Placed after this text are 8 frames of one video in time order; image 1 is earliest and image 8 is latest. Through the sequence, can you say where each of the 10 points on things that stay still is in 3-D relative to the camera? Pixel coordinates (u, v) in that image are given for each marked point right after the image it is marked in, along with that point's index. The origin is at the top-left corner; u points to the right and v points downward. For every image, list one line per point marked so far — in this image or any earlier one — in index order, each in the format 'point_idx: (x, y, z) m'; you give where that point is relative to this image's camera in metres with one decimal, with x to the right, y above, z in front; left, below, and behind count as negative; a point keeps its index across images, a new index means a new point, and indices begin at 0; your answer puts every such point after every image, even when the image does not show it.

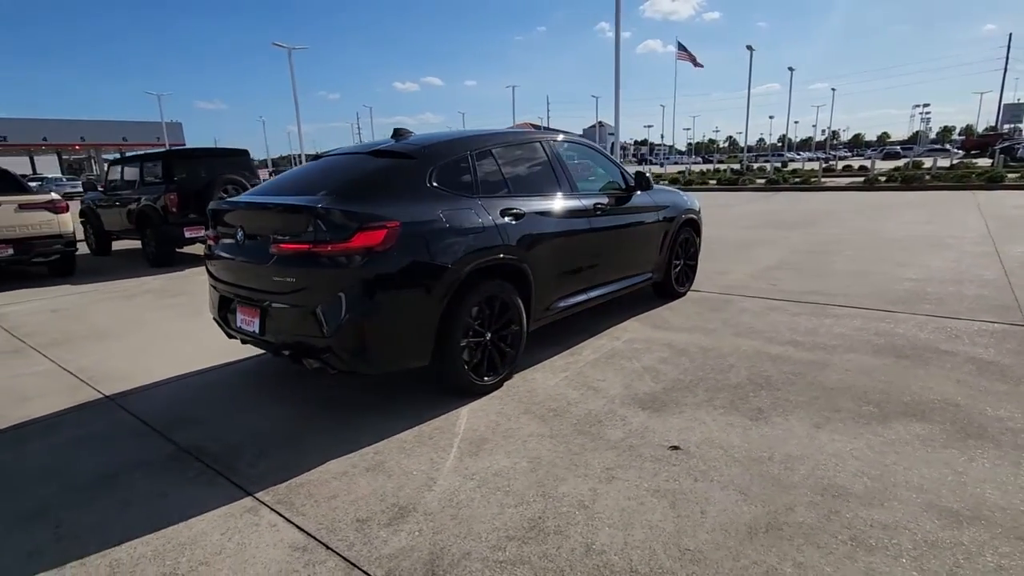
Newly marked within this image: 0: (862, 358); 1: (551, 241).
0: (+2.8, -0.5, +4.3) m
1: (+0.3, +0.4, +4.4) m
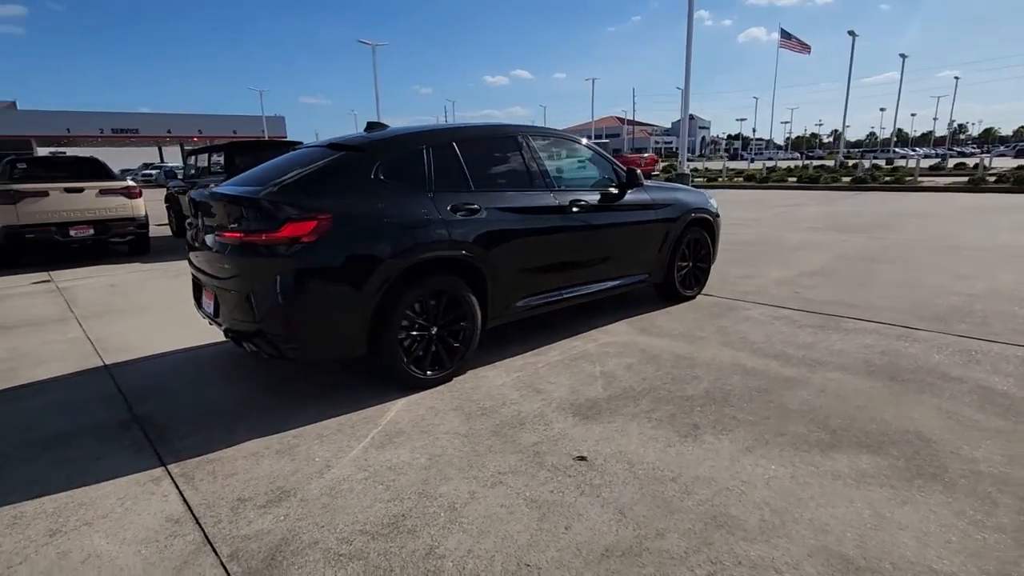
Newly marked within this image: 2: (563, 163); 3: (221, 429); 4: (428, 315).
0: (+2.4, -0.6, +3.9) m
1: (0.0, +0.4, +4.3) m
2: (+0.4, +1.1, +4.9) m
3: (-1.8, -0.9, +3.4) m
4: (-0.6, -0.2, +3.8) m
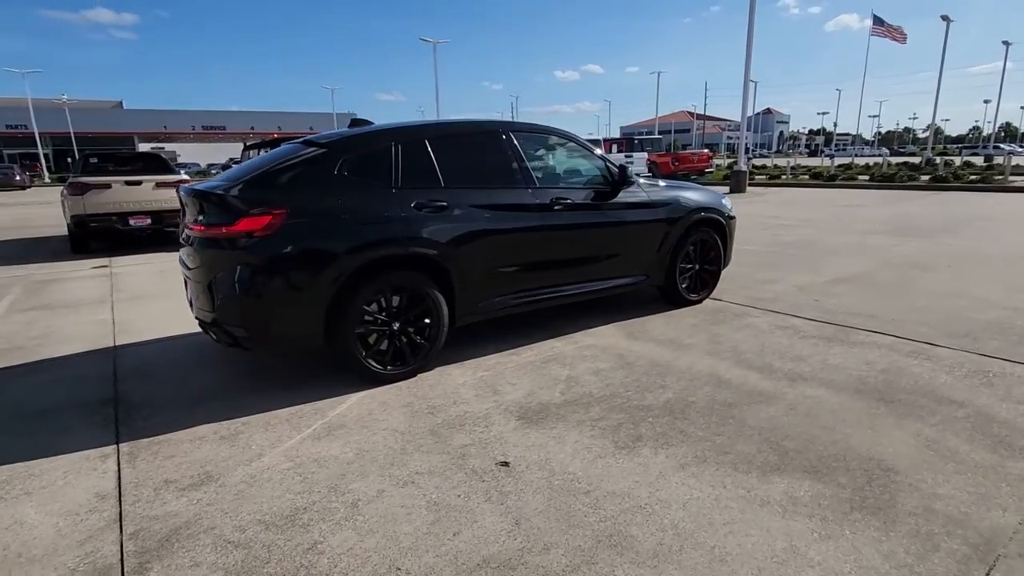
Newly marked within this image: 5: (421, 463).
0: (+2.1, -0.7, +3.5) m
1: (-0.2, +0.4, +4.3) m
2: (+0.3, +1.1, +4.8) m
3: (-2.2, -0.8, +3.5) m
4: (-0.9, -0.2, +3.9) m
5: (-0.5, -0.9, +2.9) m
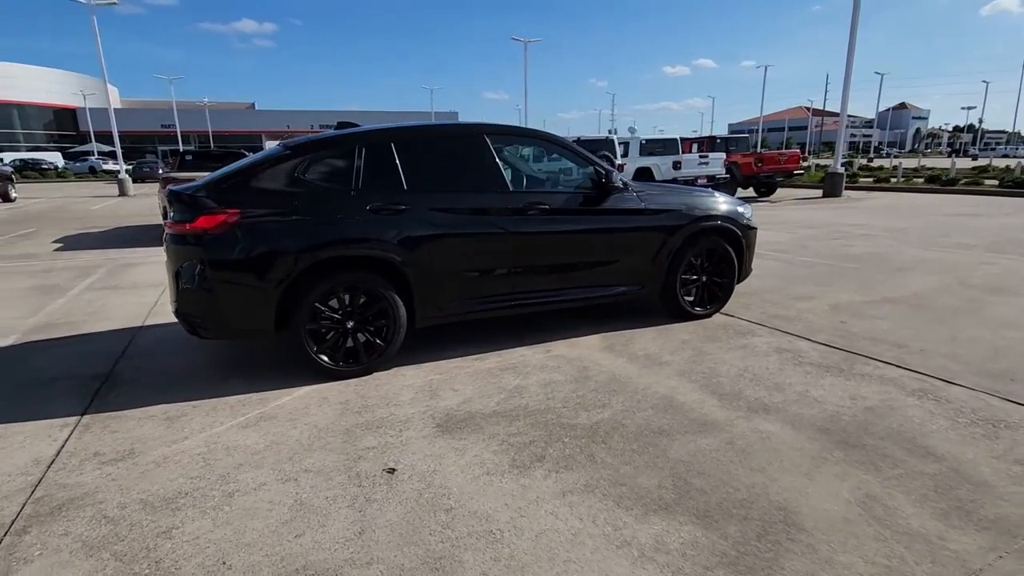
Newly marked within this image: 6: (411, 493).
0: (+1.6, -0.8, +3.1) m
1: (-0.5, +0.4, +4.3) m
2: (+0.1, +1.1, +4.7) m
3: (-2.6, -0.7, +3.9) m
4: (-1.2, -0.2, +4.0) m
5: (-1.1, -0.9, +2.9) m
6: (-0.5, -1.0, +2.6) m
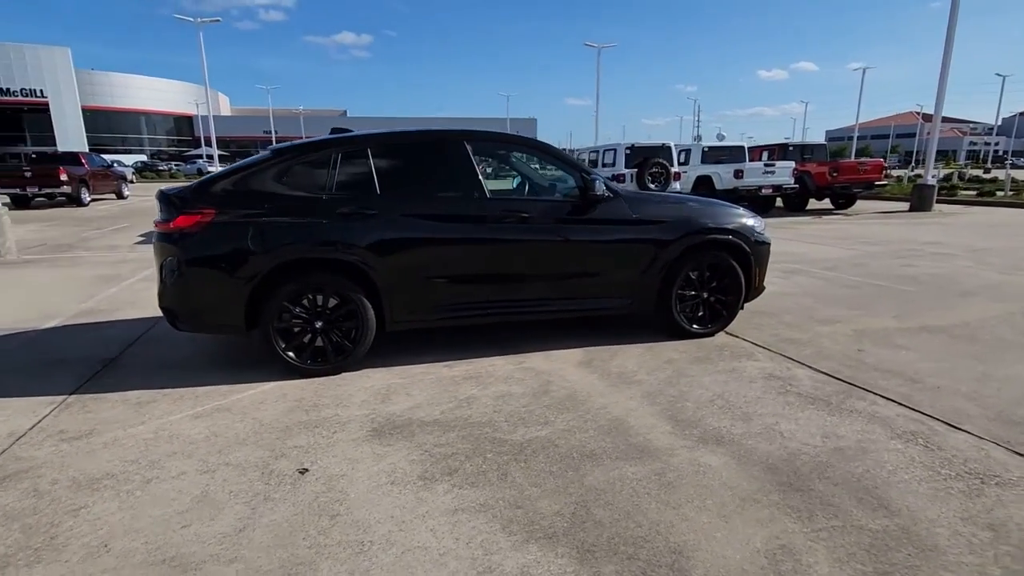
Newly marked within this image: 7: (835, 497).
0: (+1.1, -1.0, +2.9) m
1: (-0.7, +0.3, +4.3) m
2: (0.0, +1.0, +4.6) m
3: (-2.9, -0.7, +4.2) m
4: (-1.5, -0.2, +4.1) m
5: (-1.5, -0.9, +3.0) m
6: (-1.0, -1.0, +2.6) m
7: (+1.6, -1.0, +2.6) m
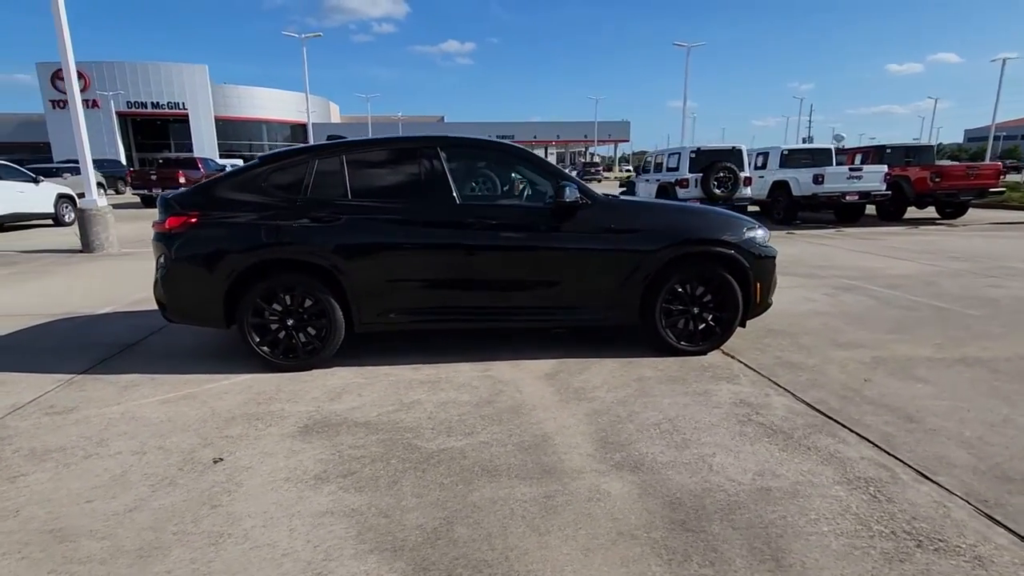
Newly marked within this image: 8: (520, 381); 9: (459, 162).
0: (+0.6, -1.0, +2.7) m
1: (-1.0, +0.3, +4.4) m
2: (-0.2, +0.9, +4.6) m
3: (-3.2, -0.6, +4.6) m
4: (-1.8, -0.2, +4.3) m
5: (-2.0, -0.9, +3.3) m
6: (-1.6, -1.0, +2.8) m
7: (+0.9, -1.1, +2.3) m
8: (+0.1, -0.7, +4.2) m
9: (-0.4, +1.1, +4.6) m
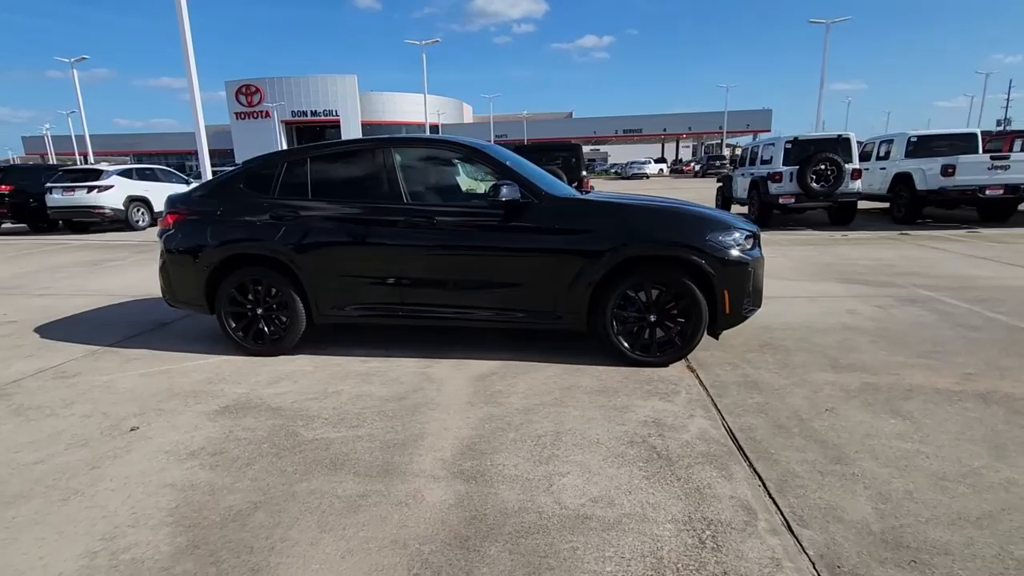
0: (-0.4, -1.1, +2.6) m
1: (-1.4, +0.3, +4.6) m
2: (-0.6, +1.0, +4.6) m
3: (-3.5, -0.5, +5.4) m
4: (-2.3, -0.1, +4.8) m
5: (-2.7, -0.8, +3.8) m
6: (-2.4, -1.0, +3.2) m
7: (-0.1, -1.1, +2.2) m
8: (-0.5, -0.7, +4.2) m
9: (-0.8, +1.1, +4.7) m
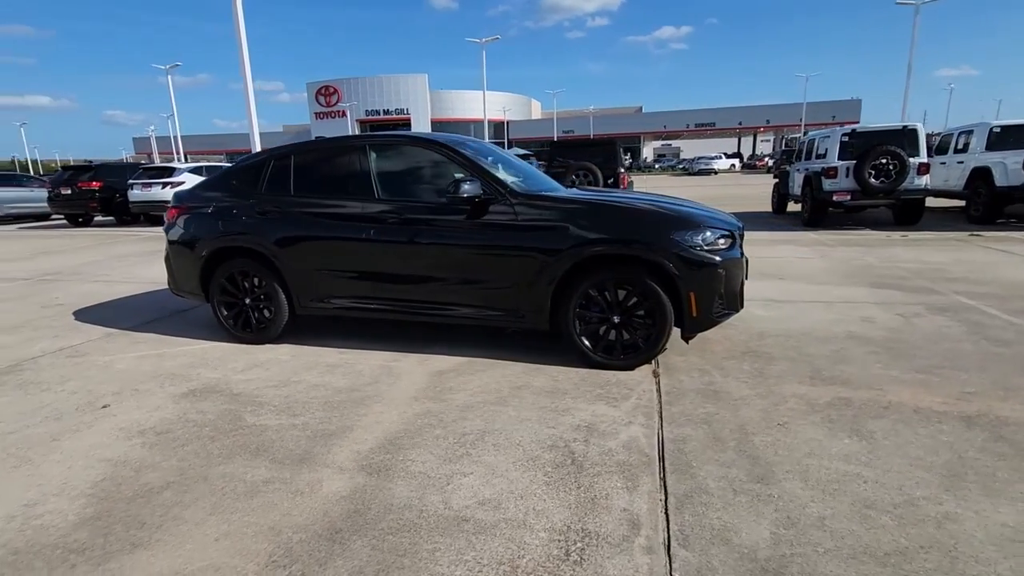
0: (-0.9, -1.0, +2.7) m
1: (-1.7, +0.4, +4.7) m
2: (-0.9, +1.0, +4.7) m
3: (-3.7, -0.4, +5.8) m
4: (-2.5, 0.0, +5.0) m
5: (-3.1, -0.8, +4.1) m
6: (-2.9, -0.9, +3.5) m
7: (-0.7, -1.1, +2.2) m
8: (-0.8, -0.7, +4.2) m
9: (-1.1, +1.1, +4.7) m
